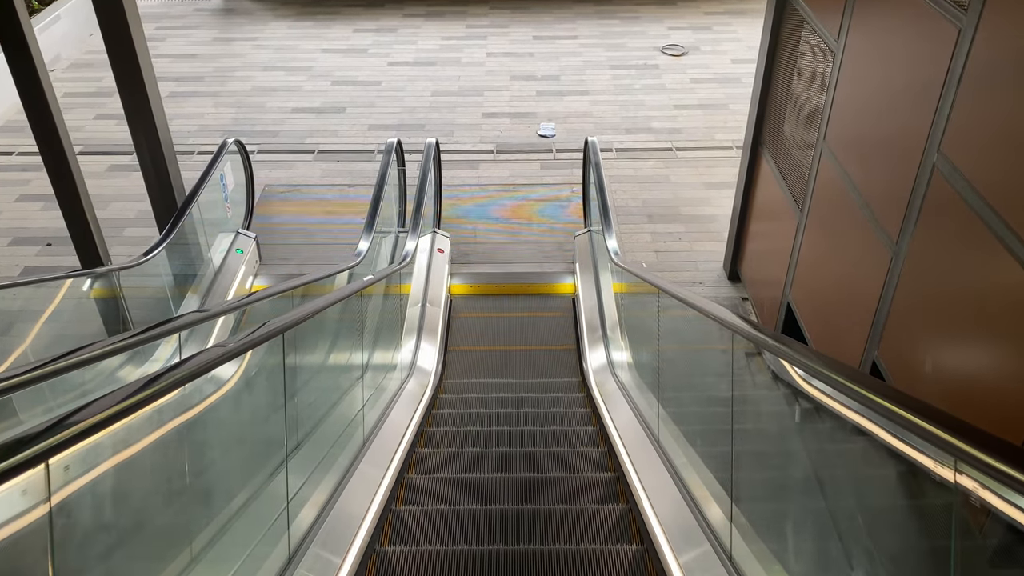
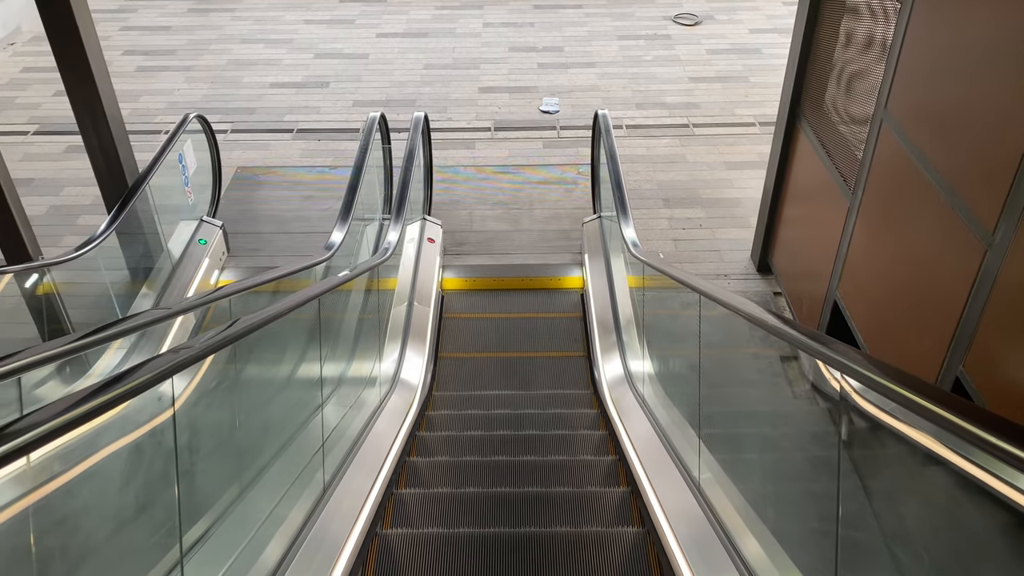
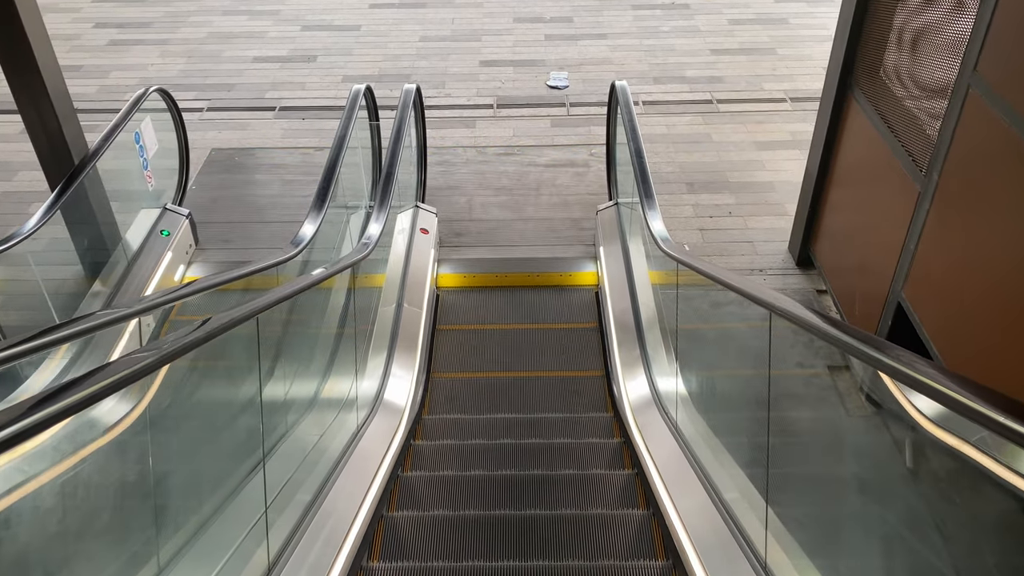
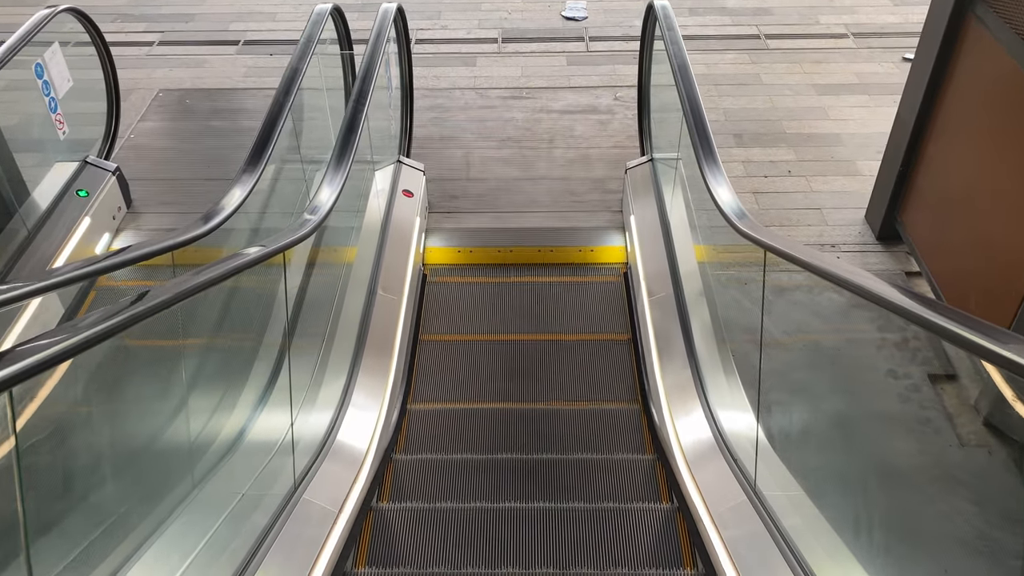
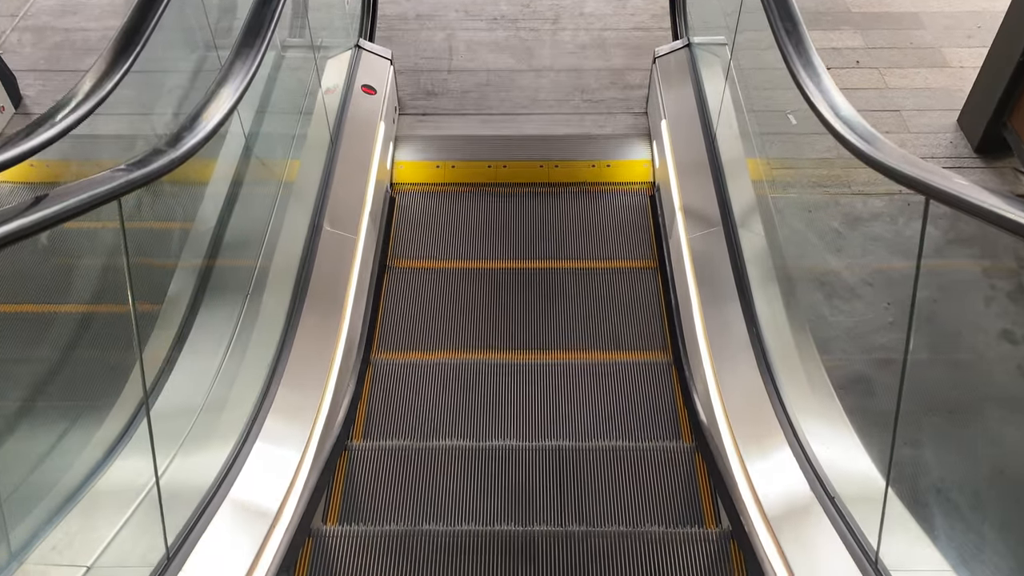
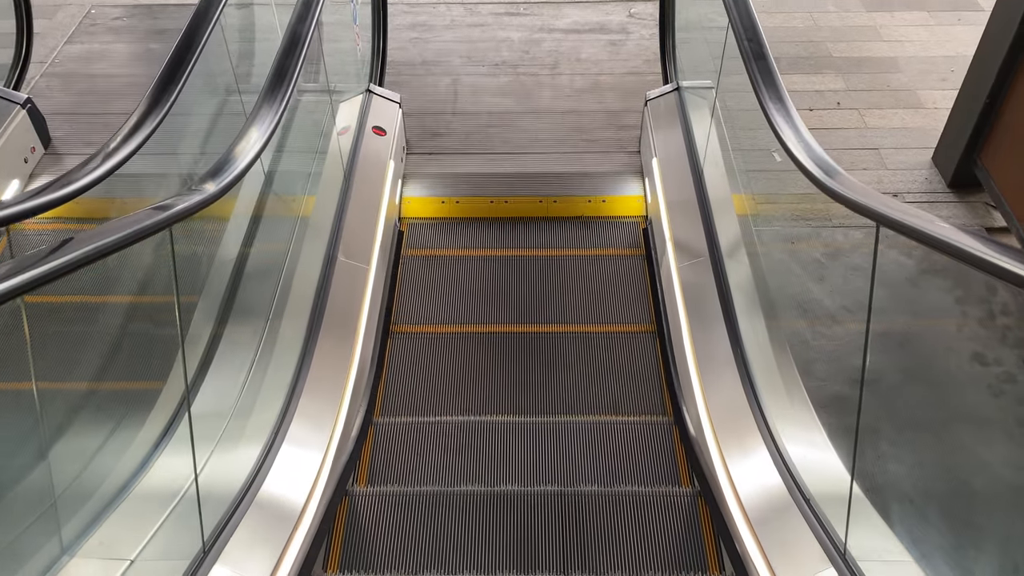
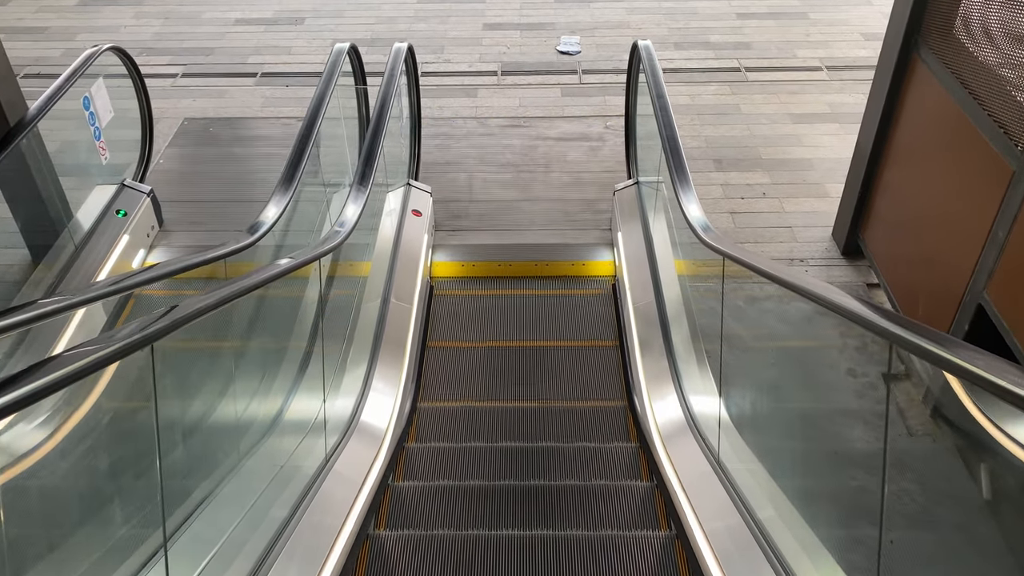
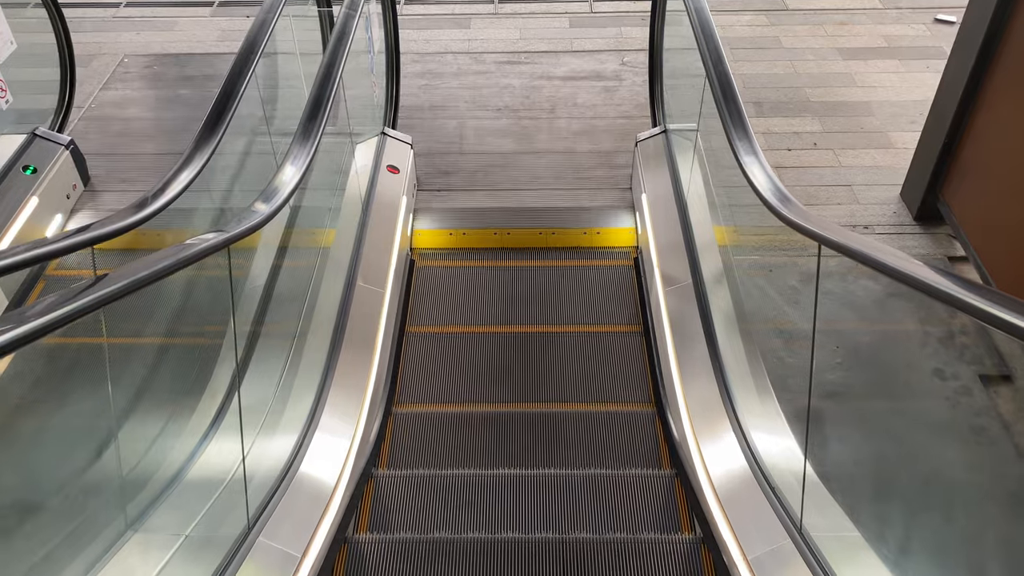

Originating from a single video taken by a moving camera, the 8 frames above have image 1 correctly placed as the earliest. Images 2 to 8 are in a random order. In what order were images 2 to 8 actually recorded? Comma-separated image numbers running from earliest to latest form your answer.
2, 3, 7, 4, 8, 6, 5
